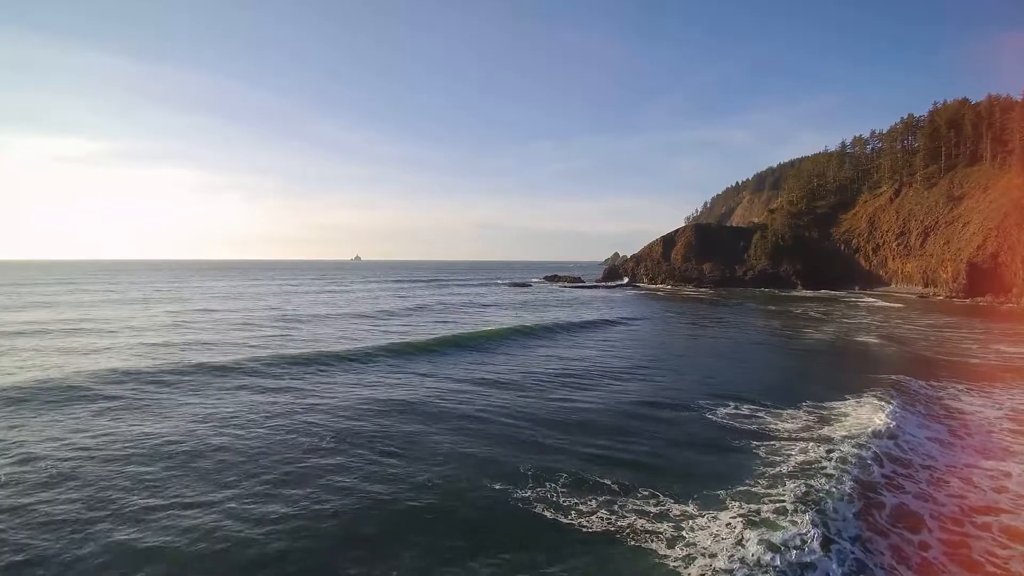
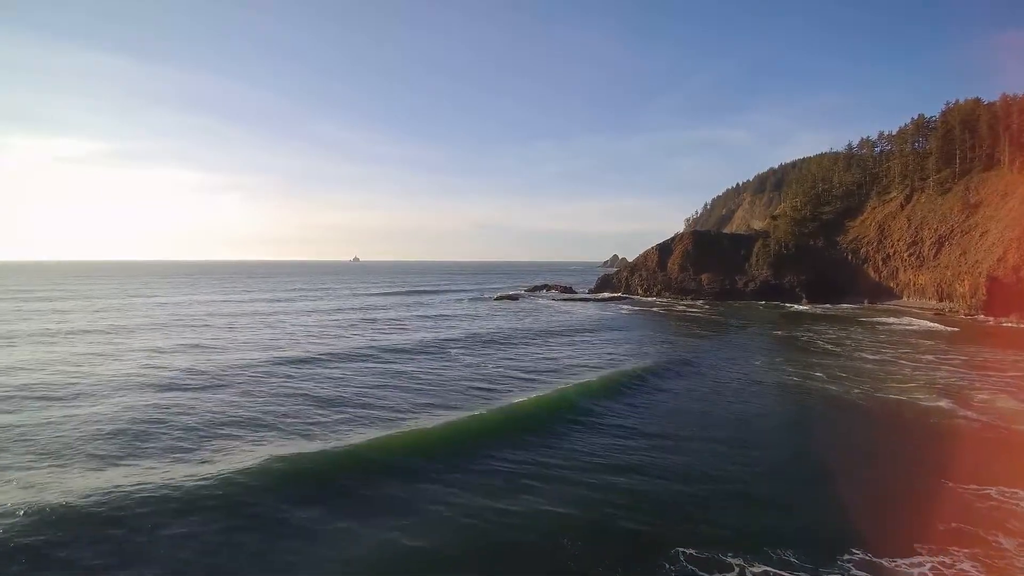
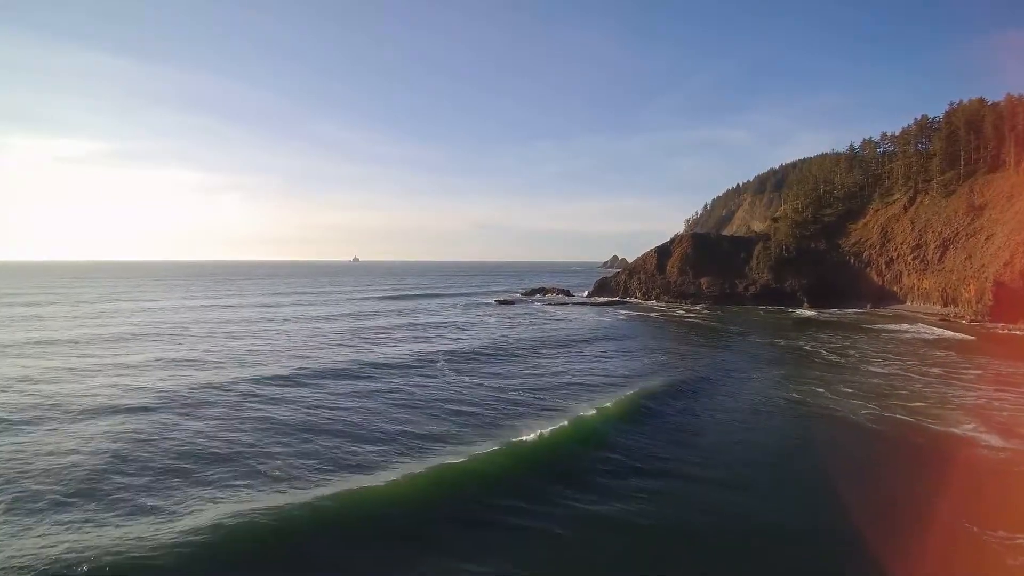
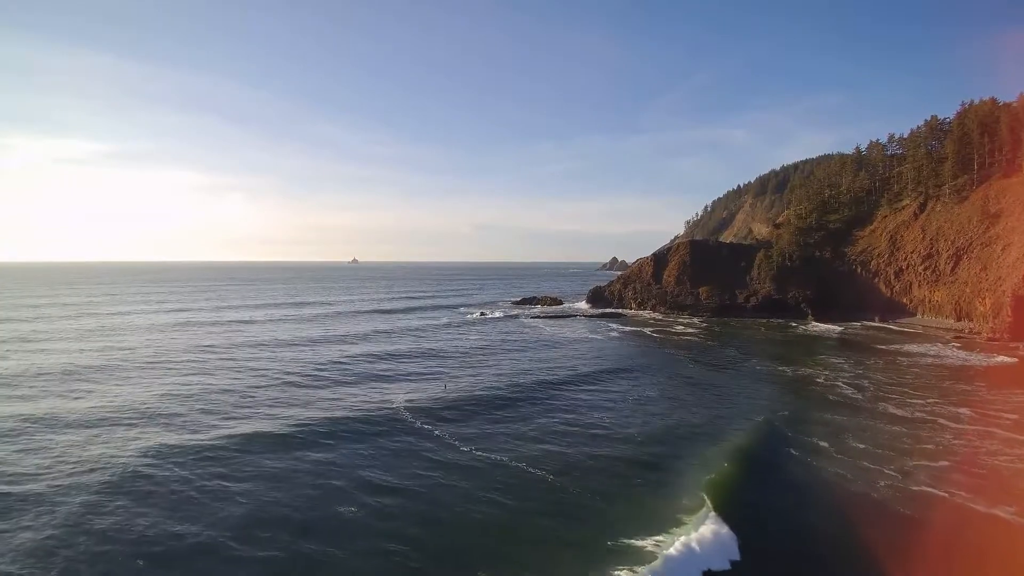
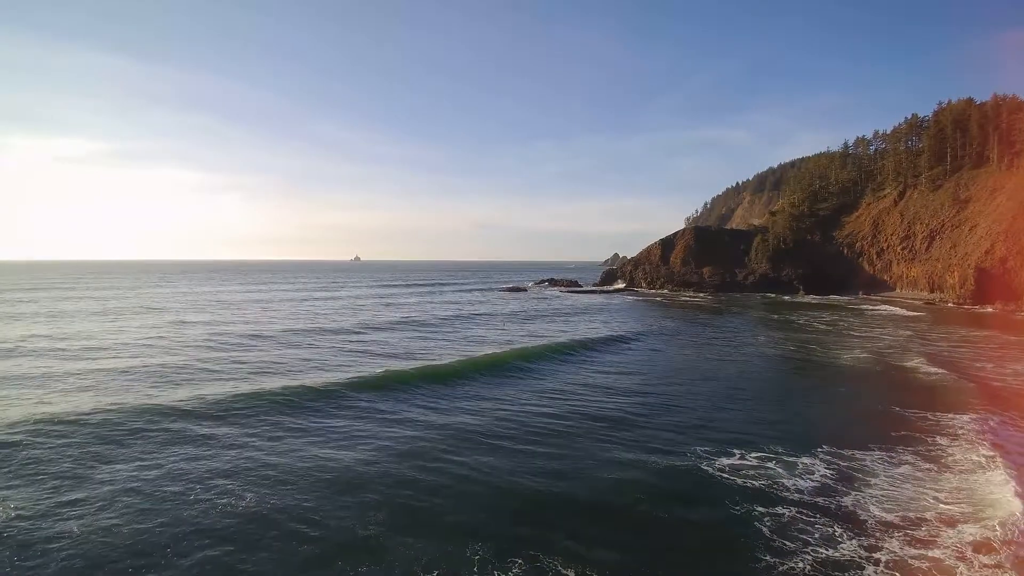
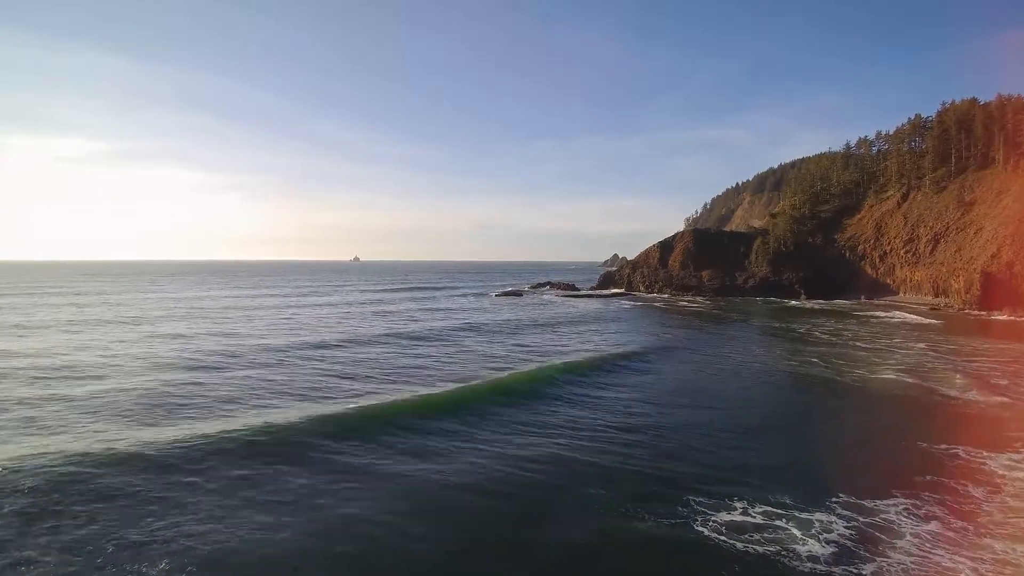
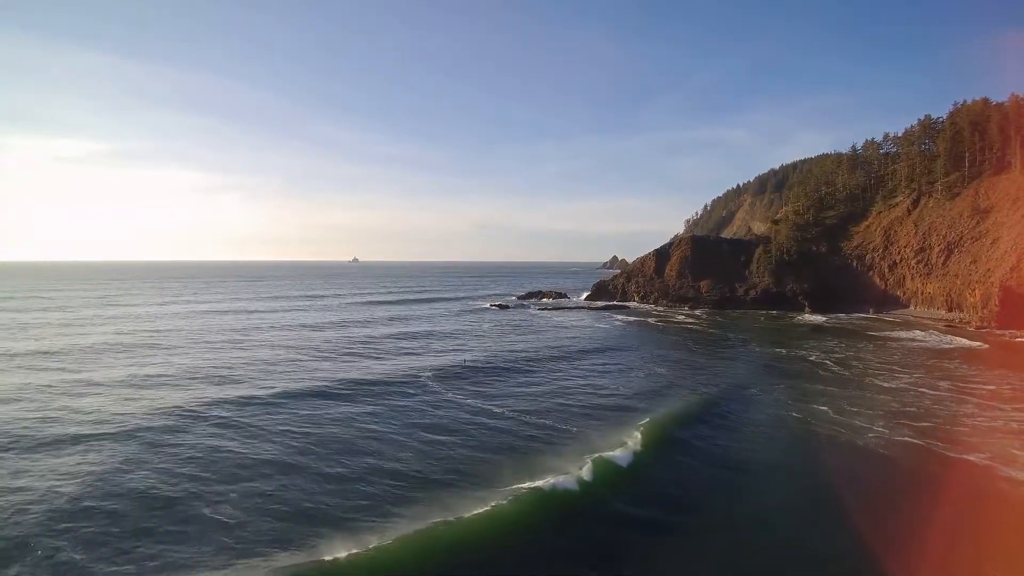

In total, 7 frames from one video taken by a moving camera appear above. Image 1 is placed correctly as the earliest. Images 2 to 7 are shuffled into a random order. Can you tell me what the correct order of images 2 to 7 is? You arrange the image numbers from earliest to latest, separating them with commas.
5, 6, 2, 3, 7, 4
